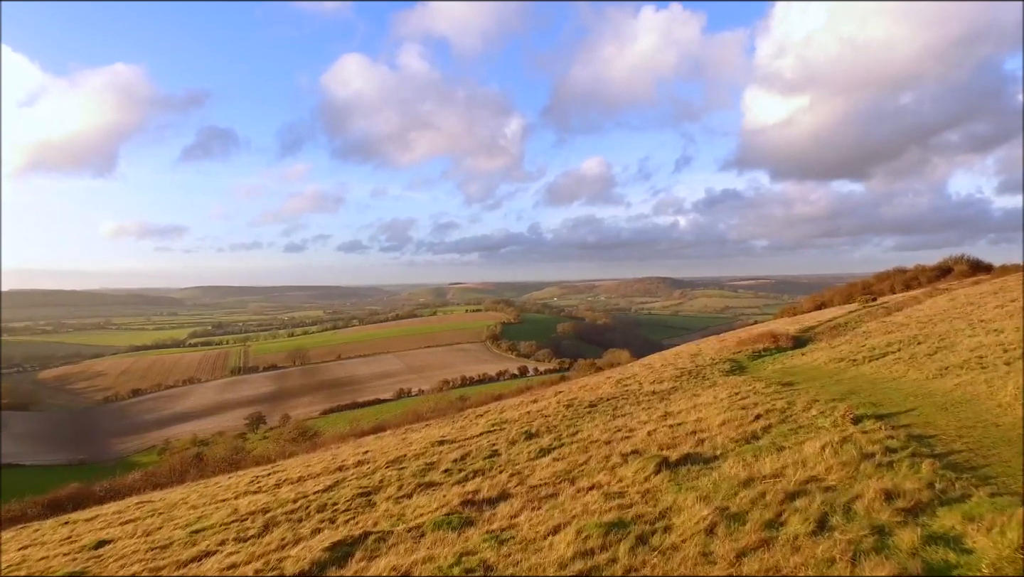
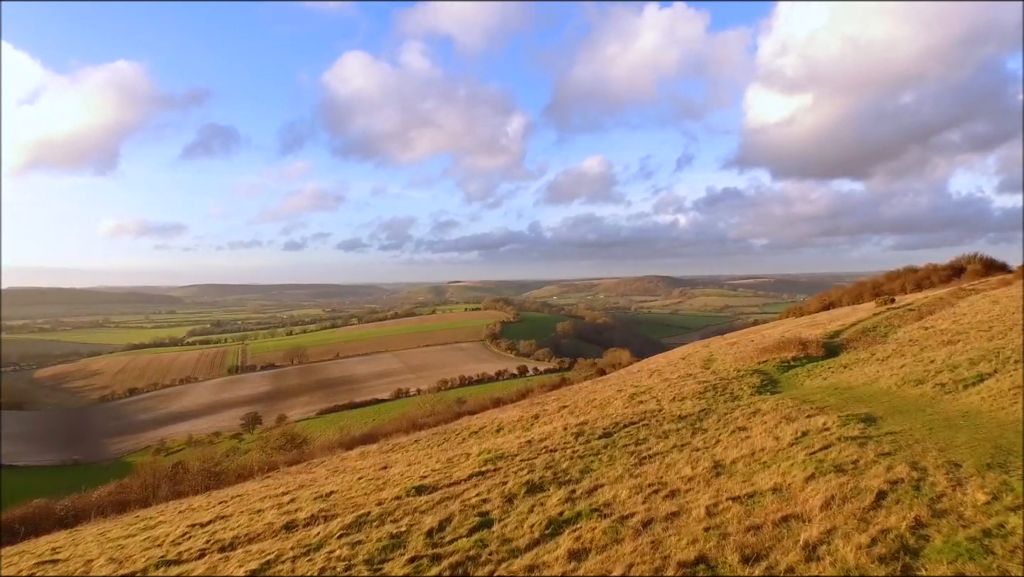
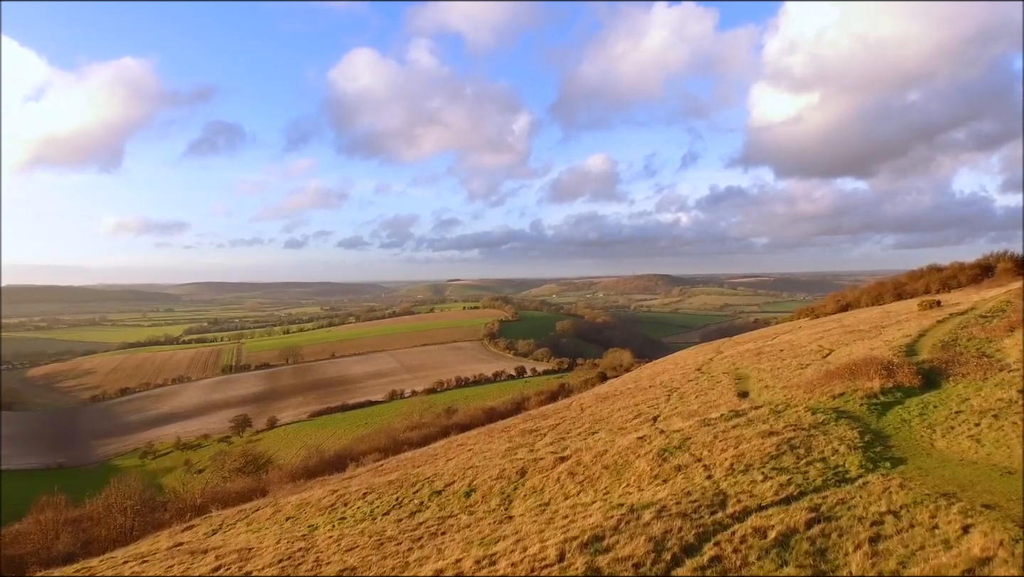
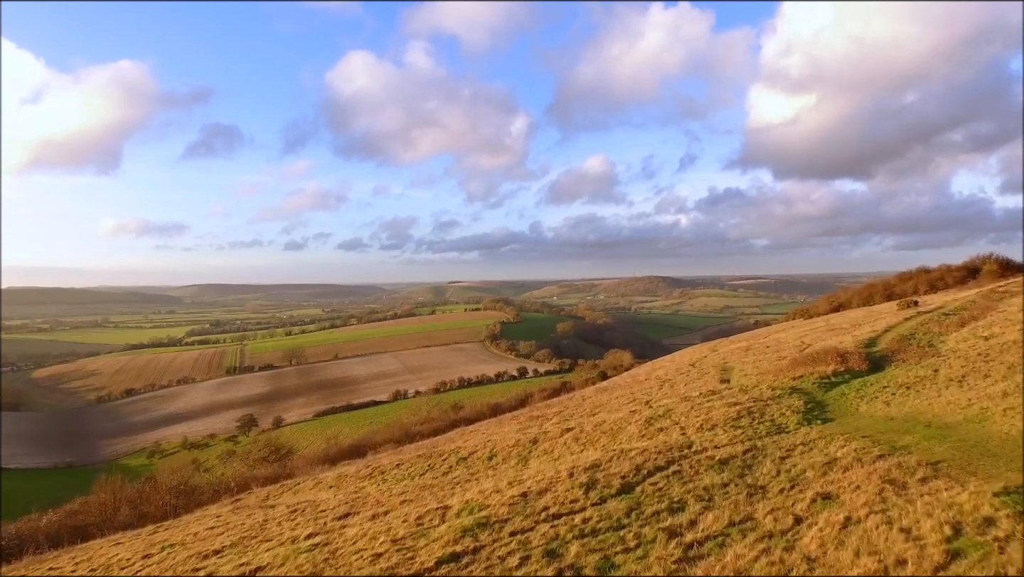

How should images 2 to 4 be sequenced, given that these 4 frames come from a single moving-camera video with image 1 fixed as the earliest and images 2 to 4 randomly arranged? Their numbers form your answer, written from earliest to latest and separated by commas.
2, 4, 3
